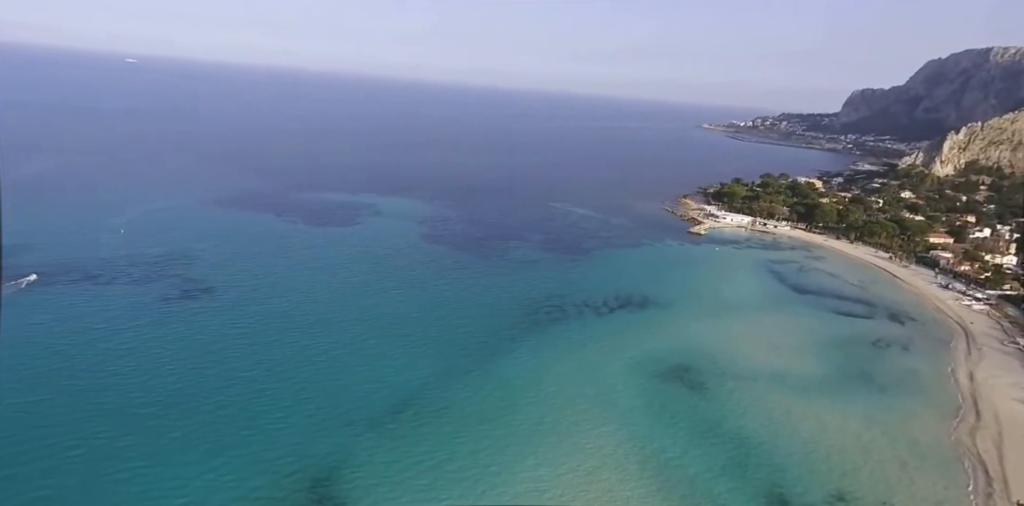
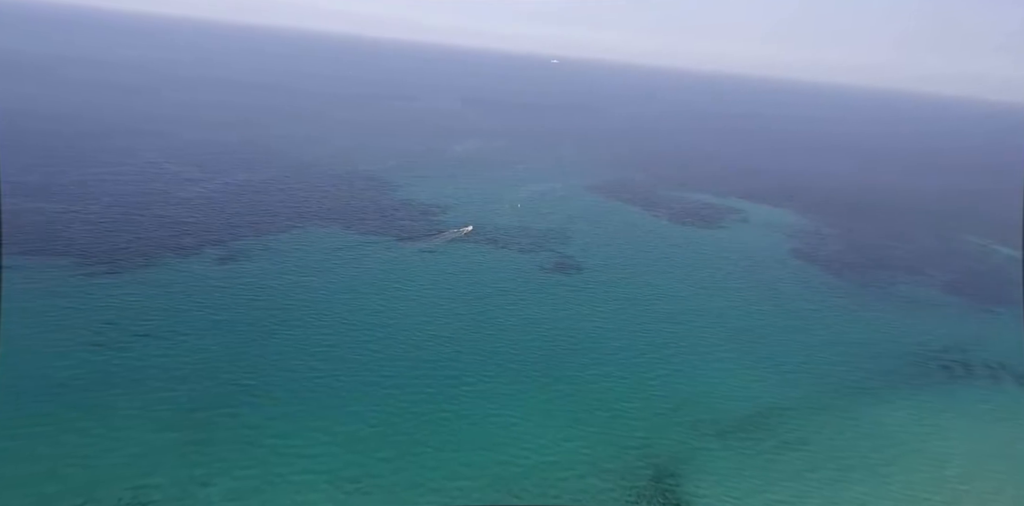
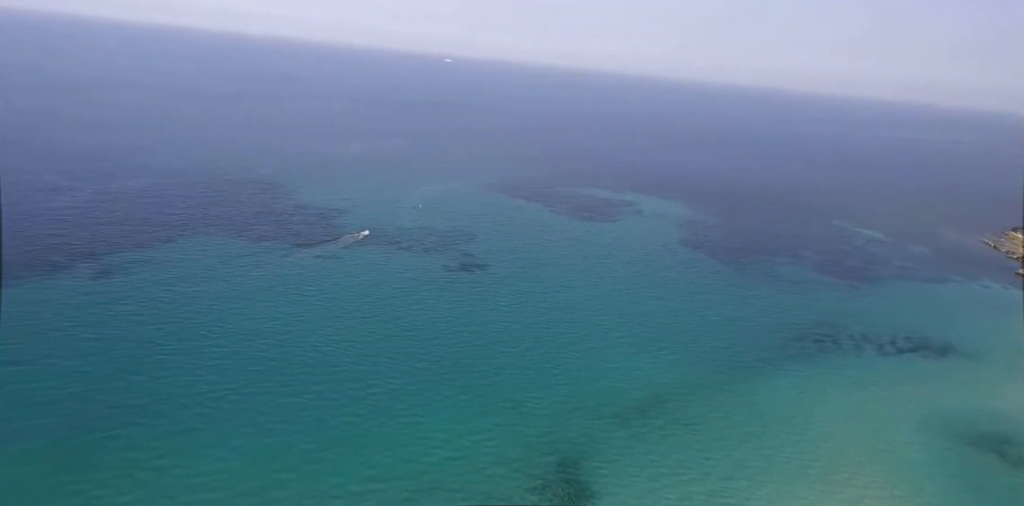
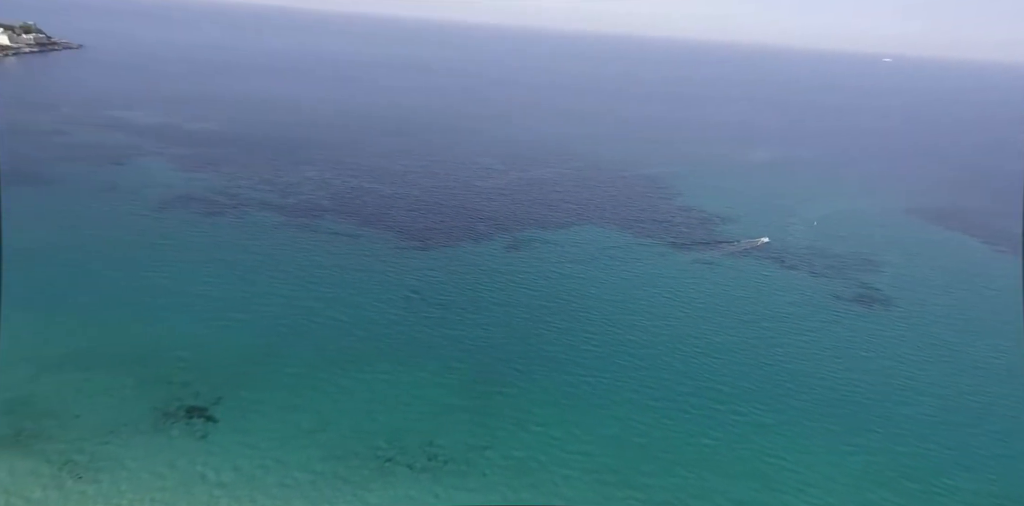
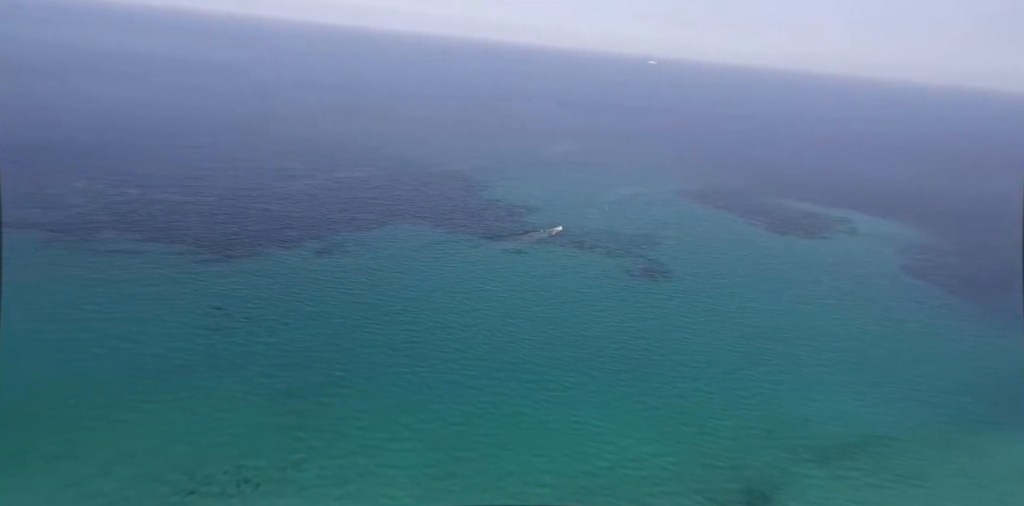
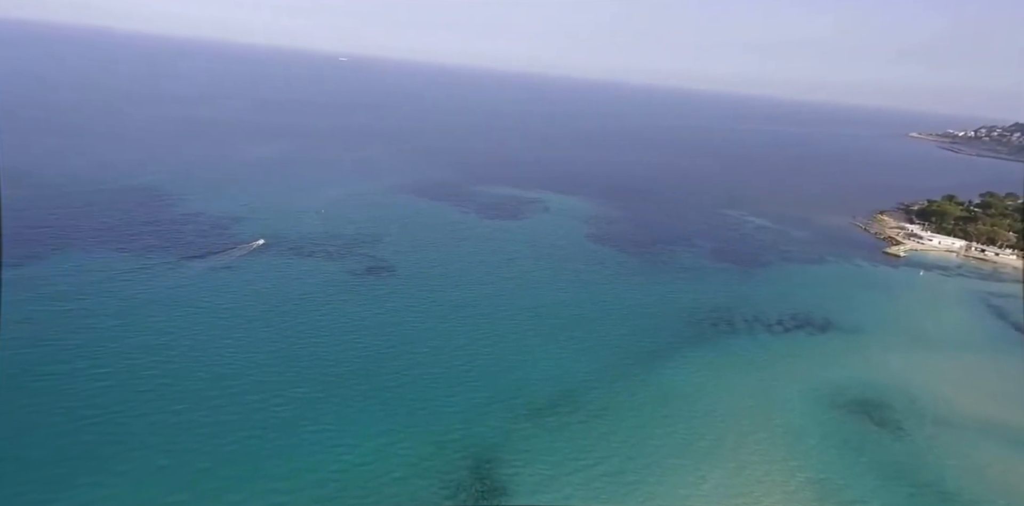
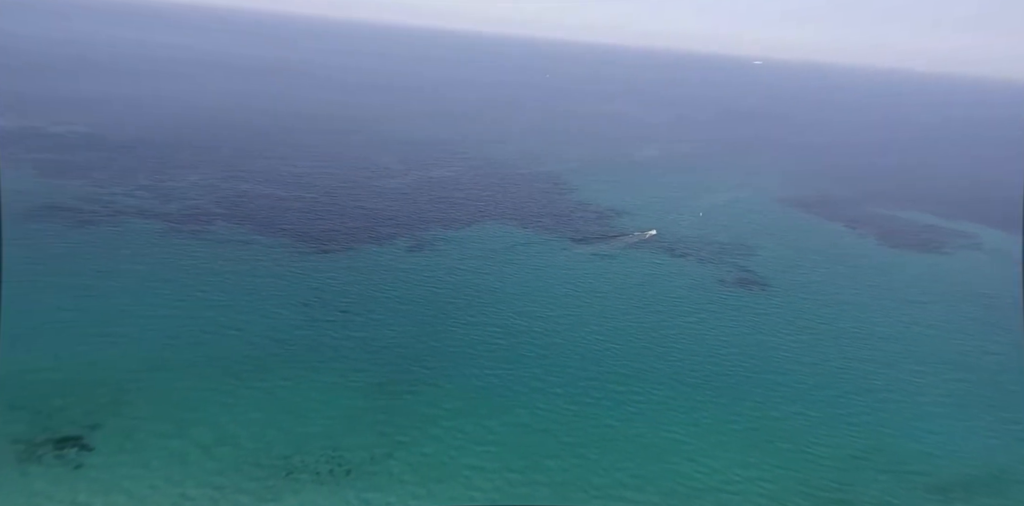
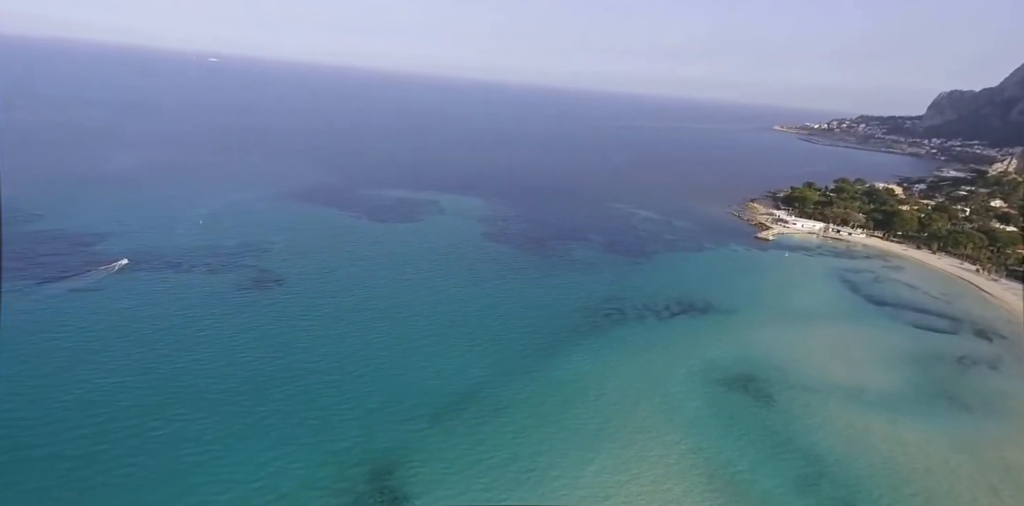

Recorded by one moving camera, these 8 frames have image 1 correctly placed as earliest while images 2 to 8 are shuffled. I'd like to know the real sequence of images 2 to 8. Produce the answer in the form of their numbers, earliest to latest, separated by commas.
8, 6, 3, 2, 5, 7, 4
